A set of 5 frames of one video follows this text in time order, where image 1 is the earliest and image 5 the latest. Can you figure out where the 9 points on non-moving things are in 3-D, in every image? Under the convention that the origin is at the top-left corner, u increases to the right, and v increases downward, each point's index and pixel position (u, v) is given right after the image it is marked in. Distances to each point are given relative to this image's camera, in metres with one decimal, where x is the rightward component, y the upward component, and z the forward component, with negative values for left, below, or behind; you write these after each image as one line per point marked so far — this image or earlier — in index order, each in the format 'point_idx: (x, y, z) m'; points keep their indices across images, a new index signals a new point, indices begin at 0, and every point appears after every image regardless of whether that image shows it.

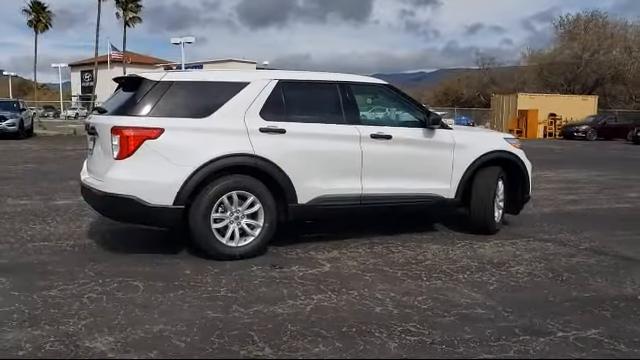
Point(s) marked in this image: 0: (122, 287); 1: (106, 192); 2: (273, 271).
0: (-1.7, -0.9, +5.2) m
1: (-2.1, -0.1, +5.9) m
2: (-0.4, -0.9, +5.8) m
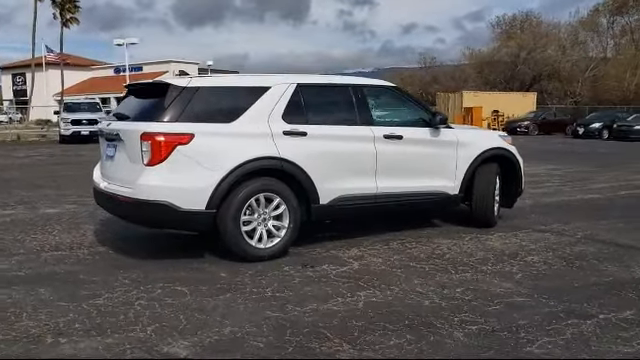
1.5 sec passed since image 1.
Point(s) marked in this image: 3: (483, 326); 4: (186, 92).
0: (-1.3, -1.0, +5.2) m
1: (-1.8, -0.2, +5.9) m
2: (-0.1, -0.9, +6.0) m
3: (+1.2, -1.1, +4.4) m
4: (-1.3, +0.9, +6.2) m
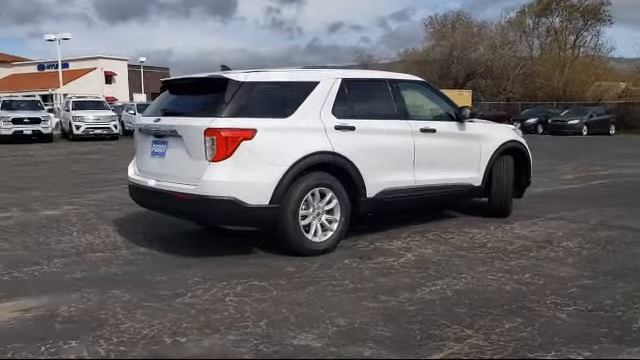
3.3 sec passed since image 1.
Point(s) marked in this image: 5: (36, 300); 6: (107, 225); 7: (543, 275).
0: (-0.6, -0.9, +5.2) m
1: (-1.2, -0.1, +5.8) m
2: (+0.5, -0.9, +6.1) m
3: (+2.0, -1.0, +4.7) m
4: (-0.8, +1.0, +6.1) m
5: (-2.3, -1.0, +4.9) m
6: (-2.9, -0.6, +8.2) m
7: (+2.1, -0.9, +5.6) m
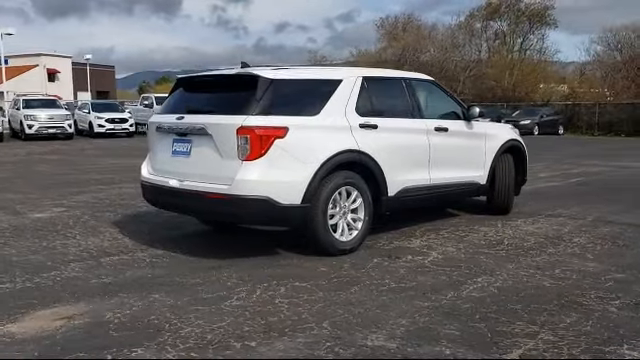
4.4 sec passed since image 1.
0: (-0.2, -0.9, +5.1) m
1: (-0.8, -0.1, +5.6) m
2: (+0.8, -0.8, +6.0) m
3: (+2.5, -1.0, +4.8) m
4: (-0.5, +1.0, +6.0) m
5: (-1.9, -1.0, +4.6) m
6: (-2.8, -0.6, +7.9) m
7: (+2.5, -0.9, +5.8) m
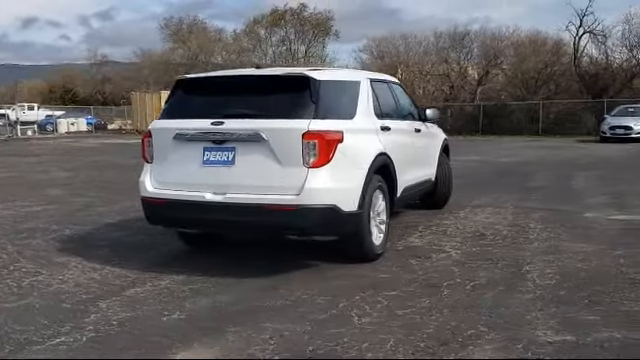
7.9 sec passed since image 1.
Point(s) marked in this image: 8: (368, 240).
0: (+0.6, -1.0, +4.9) m
1: (-0.2, -0.2, +5.2) m
2: (+1.2, -0.8, +6.2) m
3: (+3.2, -0.9, +5.6) m
4: (0.0, +0.9, +5.6) m
5: (-0.8, -1.1, +3.8) m
6: (-2.8, -0.8, +6.5) m
7: (+2.9, -0.8, +6.5) m
8: (+0.5, -0.6, +5.9) m
